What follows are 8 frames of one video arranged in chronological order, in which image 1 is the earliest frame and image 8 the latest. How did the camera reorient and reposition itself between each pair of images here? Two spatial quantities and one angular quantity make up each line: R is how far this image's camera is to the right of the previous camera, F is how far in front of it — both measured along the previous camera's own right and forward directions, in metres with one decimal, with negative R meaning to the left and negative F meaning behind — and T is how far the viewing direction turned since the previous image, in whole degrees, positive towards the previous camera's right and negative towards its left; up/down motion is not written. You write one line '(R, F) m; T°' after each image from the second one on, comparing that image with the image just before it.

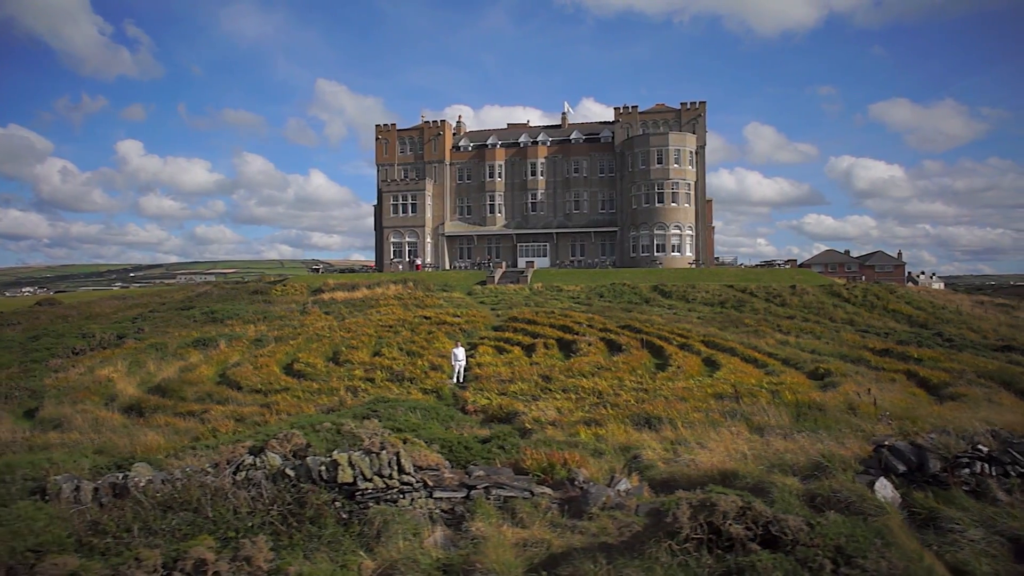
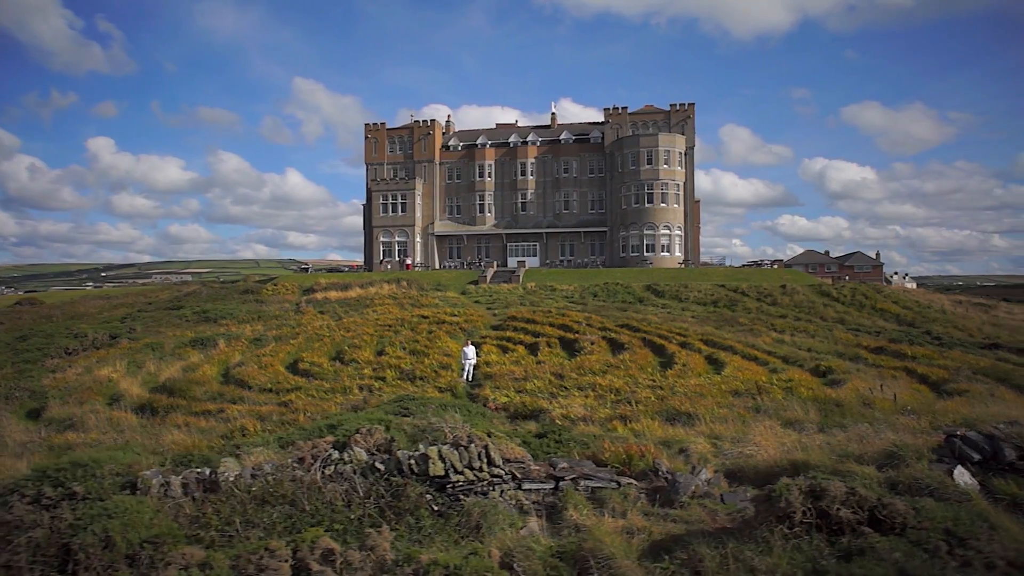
(-1.1, -0.1) m; +2°
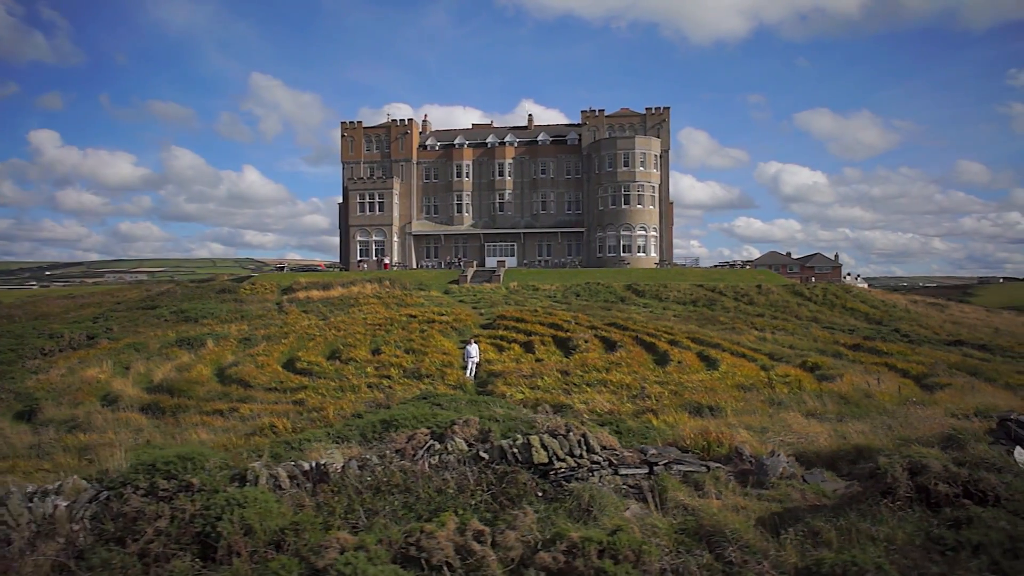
(-1.4, -0.3) m; +3°
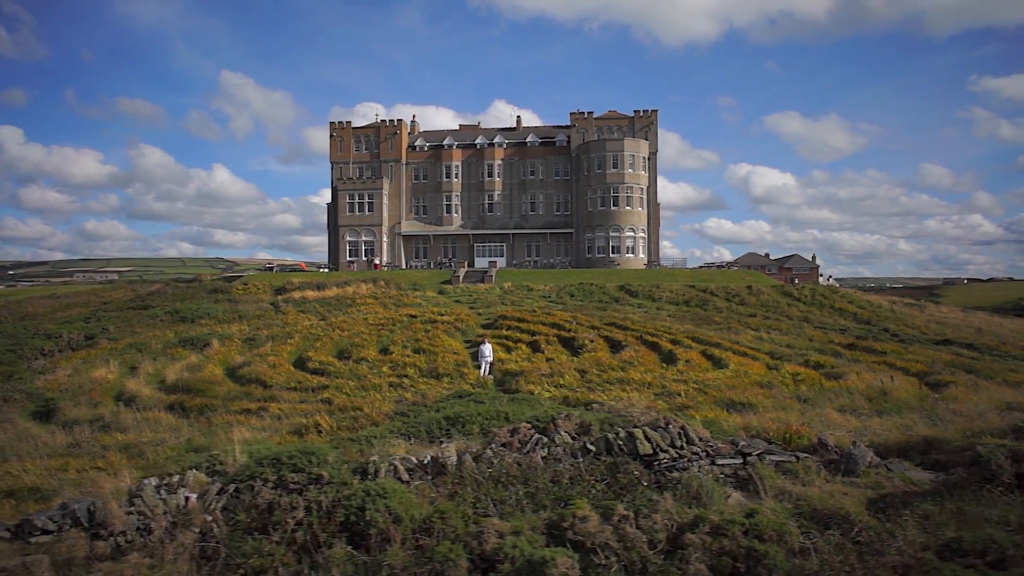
(-1.4, -0.4) m; +2°
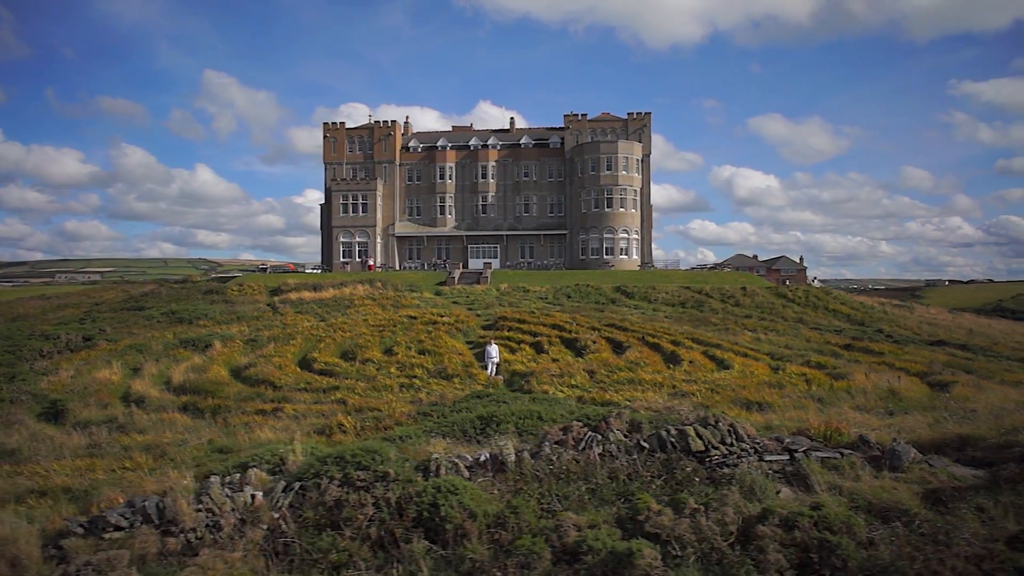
(-0.8, -0.2) m; +1°
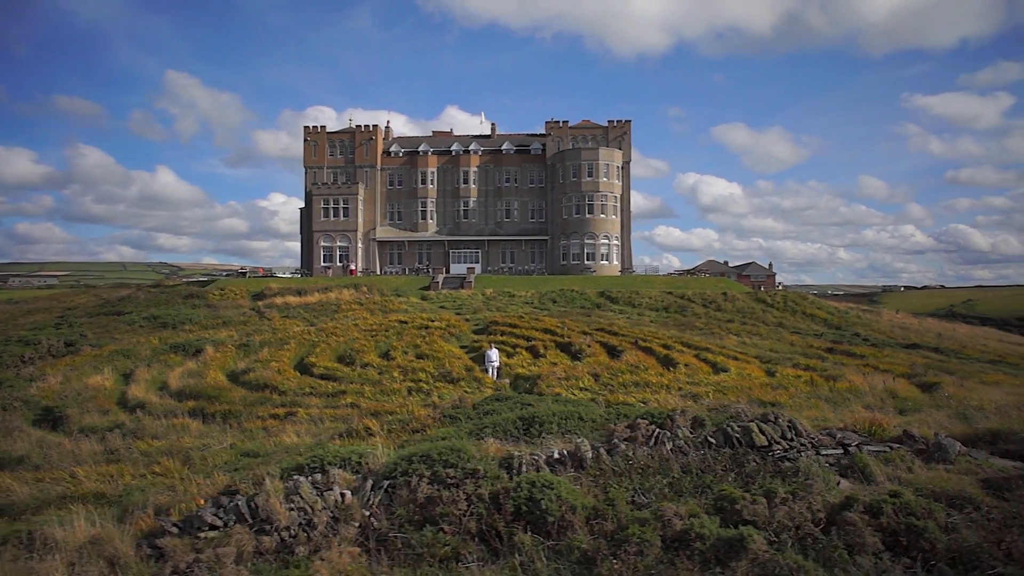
(-1.2, -0.3) m; +3°
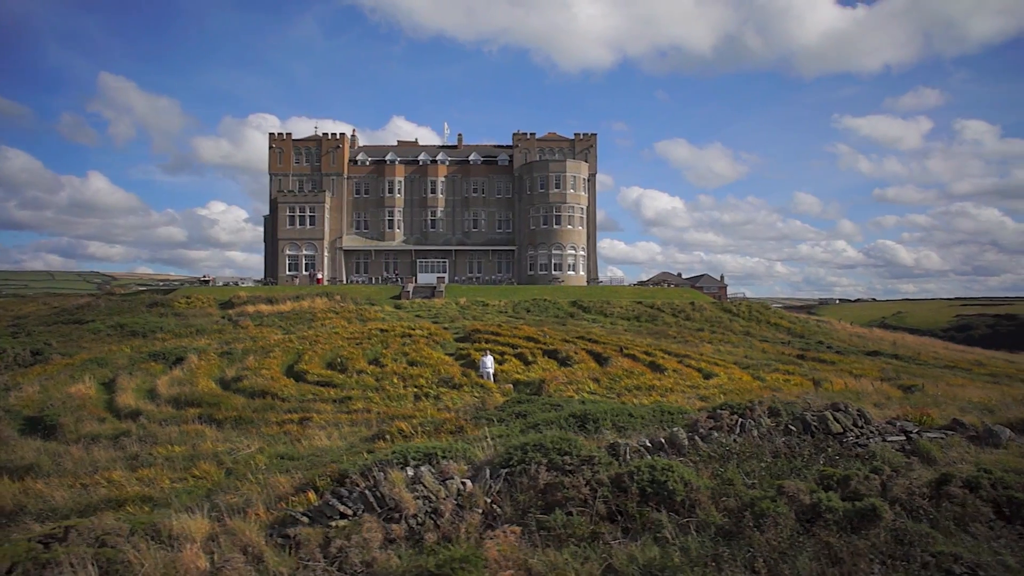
(-1.9, -0.3) m; +4°
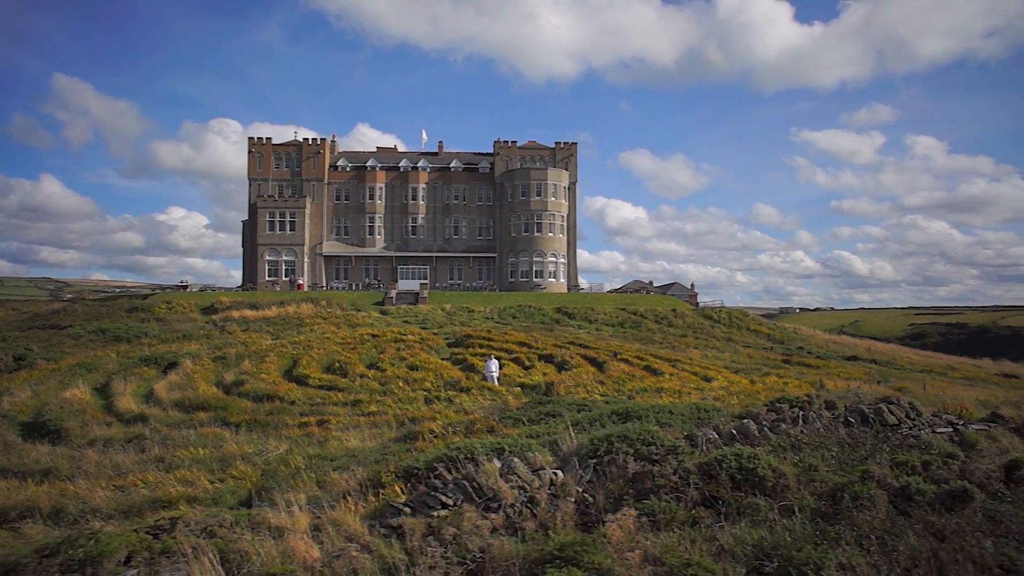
(-1.4, -0.2) m; +3°
